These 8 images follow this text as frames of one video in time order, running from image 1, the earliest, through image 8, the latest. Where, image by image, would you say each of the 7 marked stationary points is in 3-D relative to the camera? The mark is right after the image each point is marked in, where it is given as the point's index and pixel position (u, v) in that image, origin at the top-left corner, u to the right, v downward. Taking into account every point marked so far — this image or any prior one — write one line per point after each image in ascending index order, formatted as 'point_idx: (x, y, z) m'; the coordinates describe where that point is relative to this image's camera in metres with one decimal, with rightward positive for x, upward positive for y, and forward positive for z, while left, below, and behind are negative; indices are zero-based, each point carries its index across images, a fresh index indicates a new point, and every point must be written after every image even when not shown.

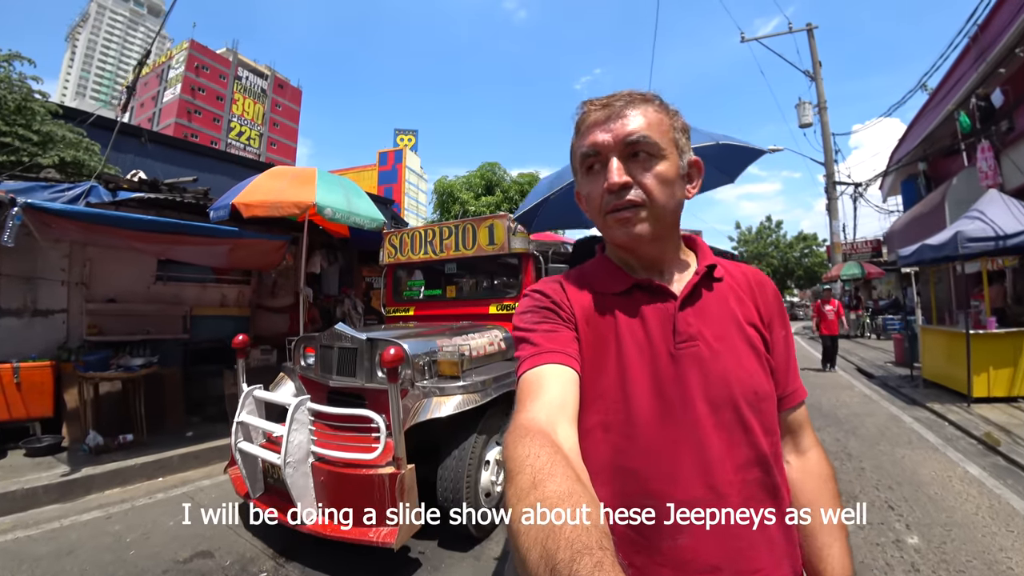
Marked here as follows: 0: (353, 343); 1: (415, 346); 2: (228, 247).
0: (-1.0, -0.4, +6.1) m
1: (-0.6, -0.4, +5.7) m
2: (-3.0, +0.4, +10.0) m
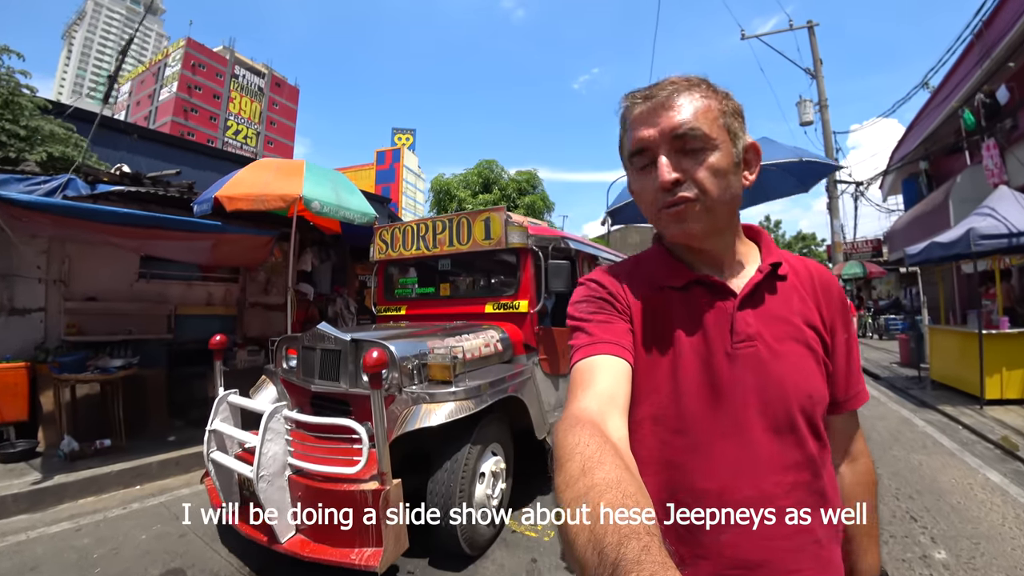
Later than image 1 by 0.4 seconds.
0: (-1.0, -0.3, +5.7) m
1: (-0.6, -0.3, +5.3) m
2: (-3.0, +0.5, +9.5) m
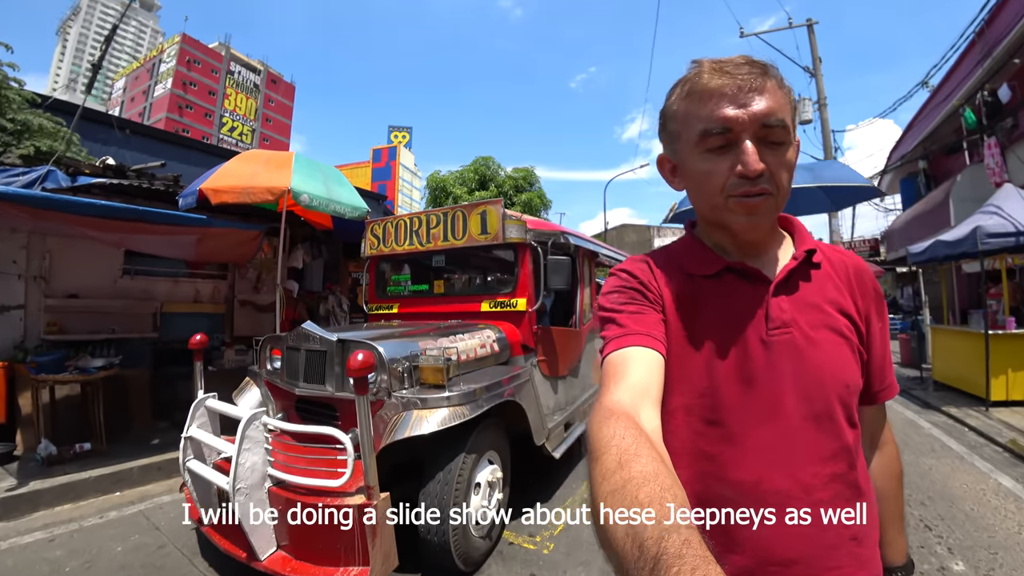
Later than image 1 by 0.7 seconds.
0: (-1.1, -0.3, +5.3) m
1: (-0.6, -0.3, +4.9) m
2: (-3.0, +0.5, +9.1) m
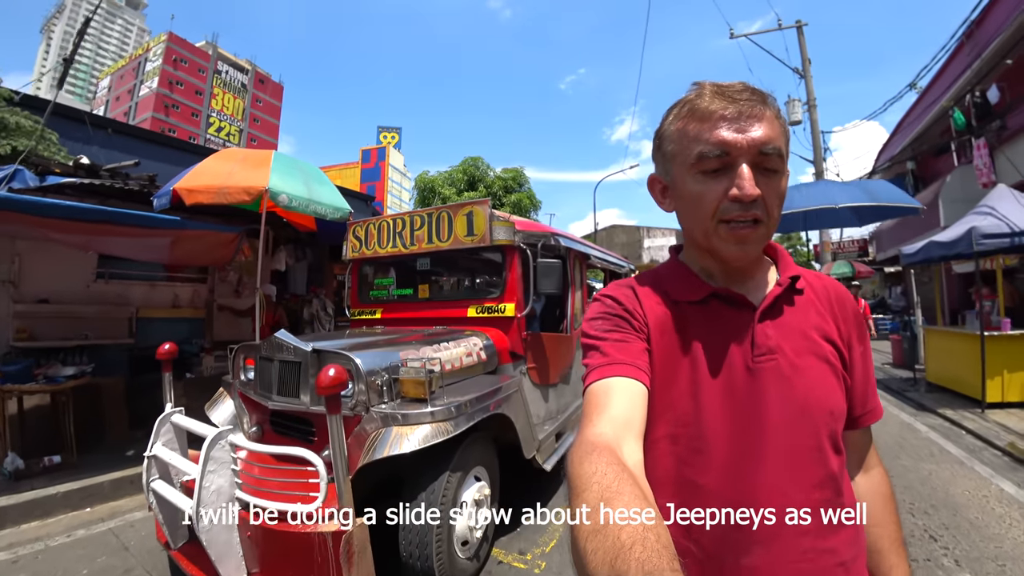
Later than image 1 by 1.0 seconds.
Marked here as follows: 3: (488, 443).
0: (-1.1, -0.3, +5.0) m
1: (-0.7, -0.3, +4.5) m
2: (-3.1, +0.4, +8.7) m
3: (-0.1, -0.9, +5.2) m
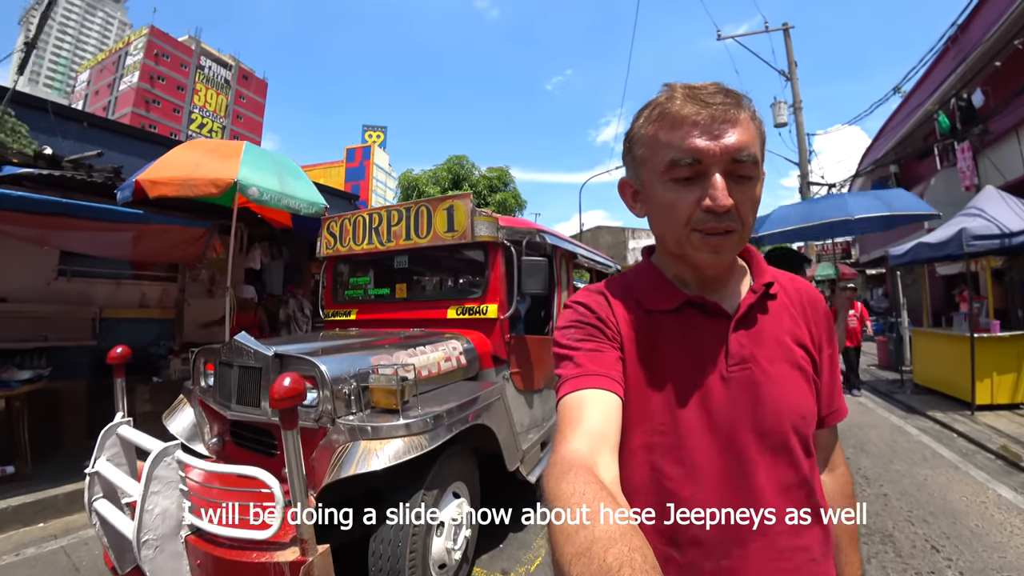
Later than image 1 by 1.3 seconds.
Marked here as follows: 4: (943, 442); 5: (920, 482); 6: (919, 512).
0: (-1.2, -0.3, +4.5) m
1: (-0.8, -0.3, +4.1) m
2: (-3.3, +0.5, +8.3) m
3: (-0.2, -0.8, +4.8) m
4: (+4.6, -1.7, +10.2) m
5: (+3.4, -1.6, +8.0) m
6: (+3.0, -1.6, +6.9) m
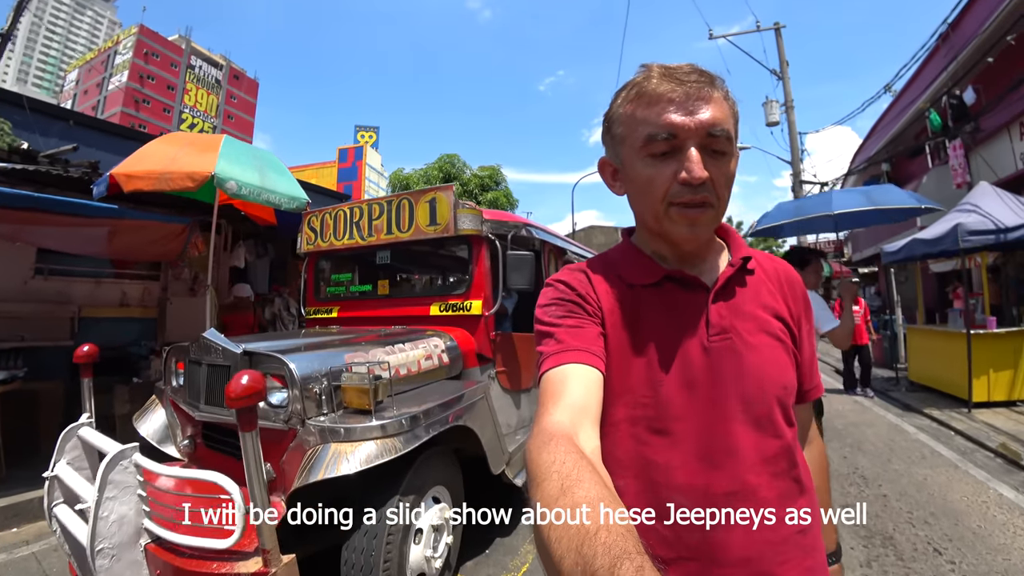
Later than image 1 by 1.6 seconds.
0: (-1.3, -0.3, +4.3) m
1: (-0.8, -0.3, +3.9) m
2: (-3.4, +0.5, +8.0) m
3: (-0.3, -0.8, +4.5) m
4: (+4.5, -1.6, +10.0) m
5: (+3.3, -1.6, +7.8) m
6: (+2.9, -1.6, +6.7) m
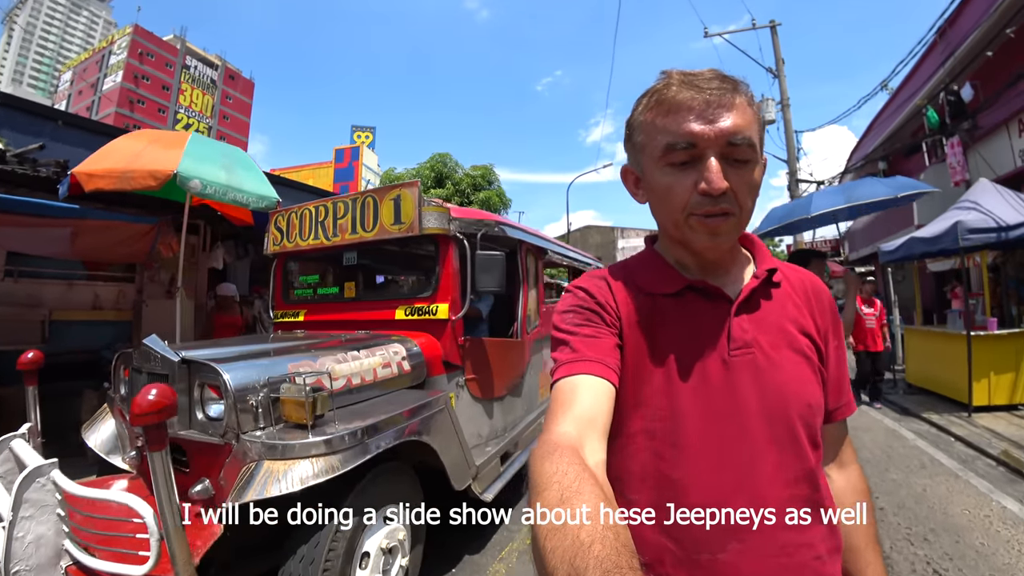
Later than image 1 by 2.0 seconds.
0: (-1.5, -0.3, +4.0) m
1: (-1.0, -0.3, +3.6) m
2: (-3.6, +0.5, +7.7) m
3: (-0.5, -0.8, +4.2) m
4: (+4.3, -1.6, +9.7) m
5: (+3.2, -1.6, +7.5) m
6: (+2.7, -1.6, +6.4) m
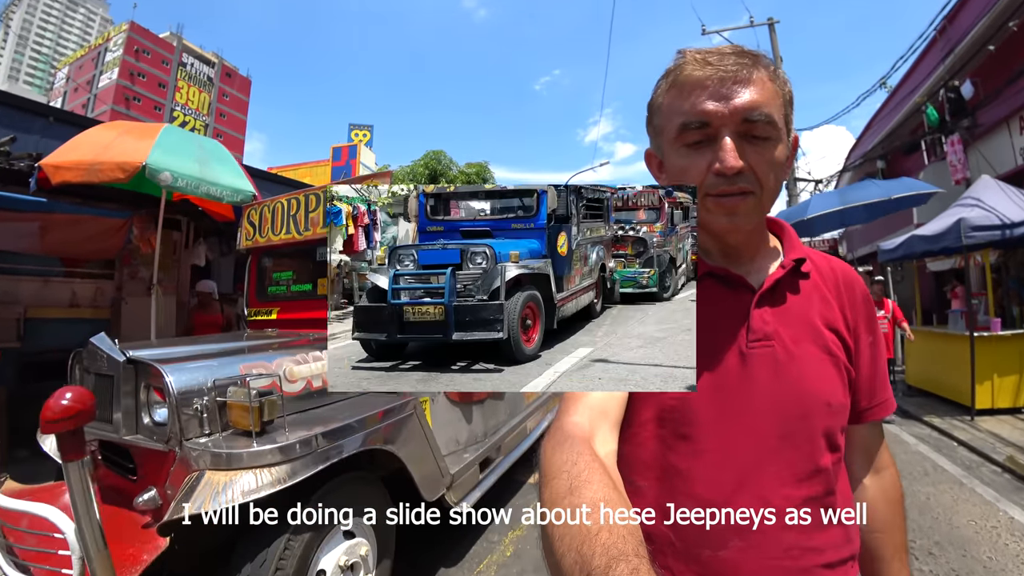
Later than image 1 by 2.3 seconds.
0: (-1.6, -0.3, +3.7) m
1: (-1.1, -0.3, +3.3) m
2: (-3.7, +0.5, +7.4) m
3: (-0.6, -0.8, +4.0) m
4: (+4.2, -1.6, +9.4) m
5: (+3.1, -1.6, +7.2) m
6: (+2.6, -1.6, +6.1) m
